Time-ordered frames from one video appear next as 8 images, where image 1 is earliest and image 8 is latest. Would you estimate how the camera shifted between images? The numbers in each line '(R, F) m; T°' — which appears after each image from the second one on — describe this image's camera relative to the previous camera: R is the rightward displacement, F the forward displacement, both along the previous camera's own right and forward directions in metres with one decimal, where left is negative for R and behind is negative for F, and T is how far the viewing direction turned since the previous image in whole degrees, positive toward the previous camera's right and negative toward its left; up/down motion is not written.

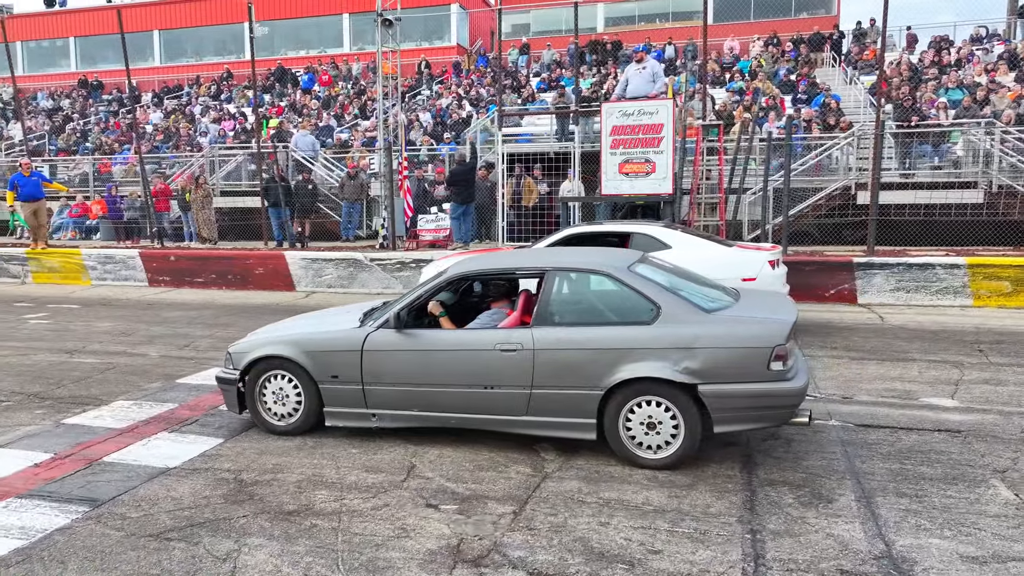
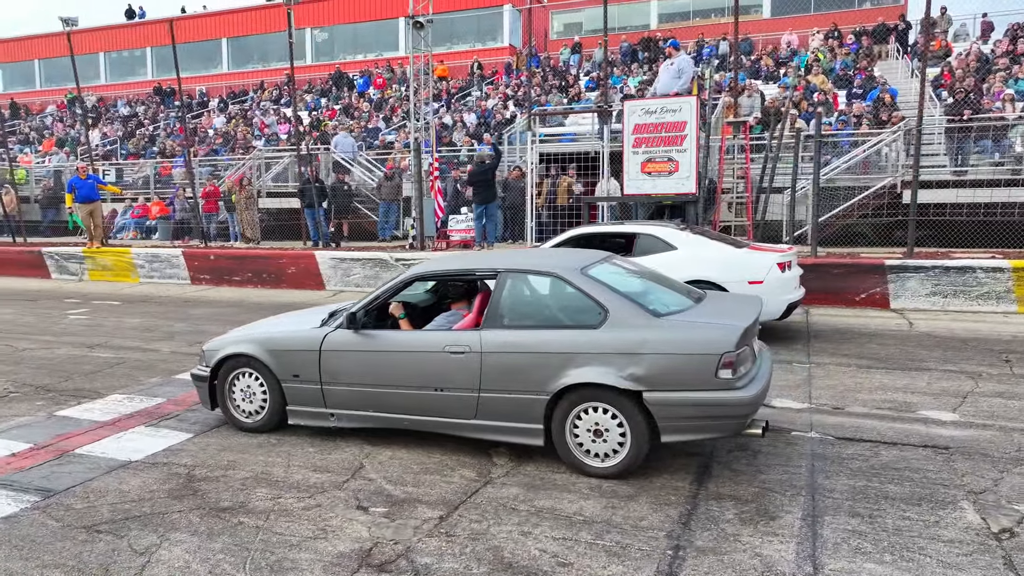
(+0.8, +0.1) m; -5°
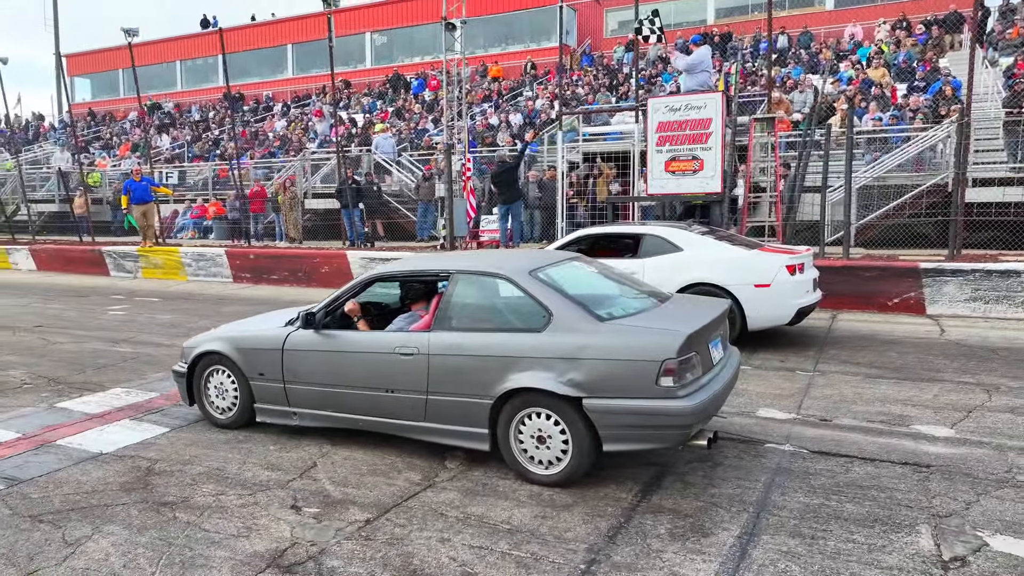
(+0.7, +0.1) m; -5°
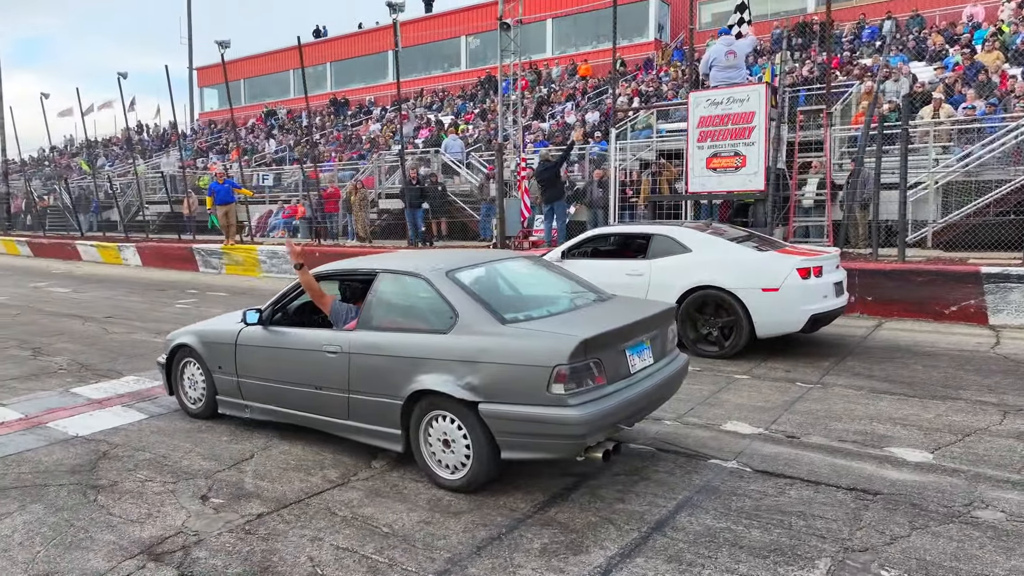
(+1.2, +0.2) m; -9°
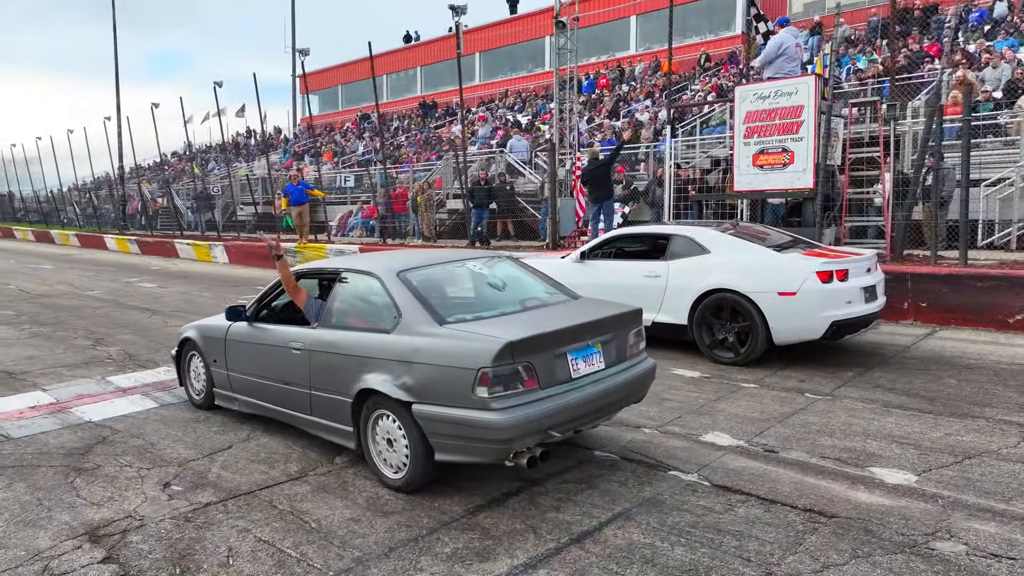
(+0.9, +0.1) m; -8°
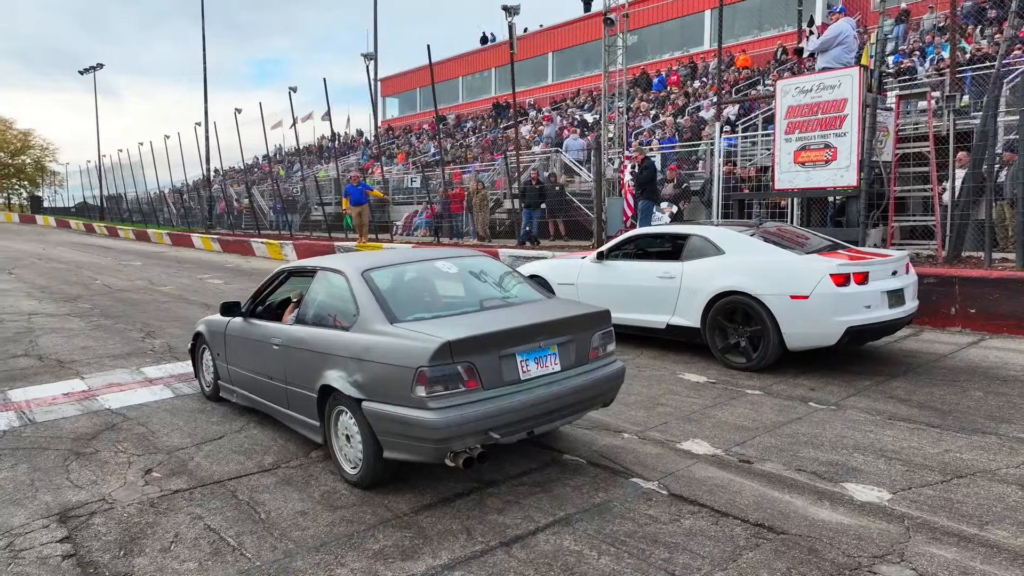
(+0.7, +0.1) m; -7°
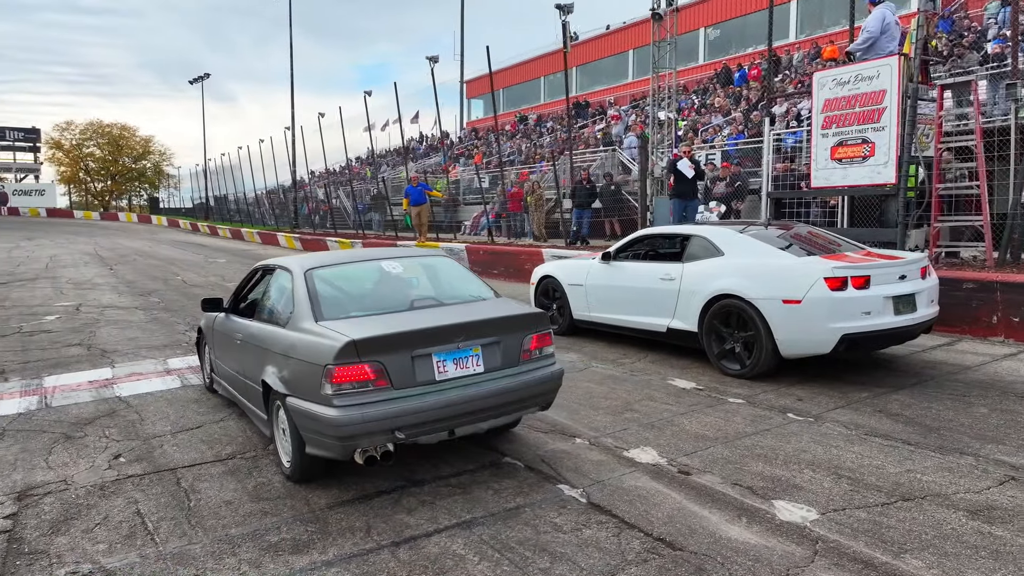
(+1.0, +0.1) m; -7°
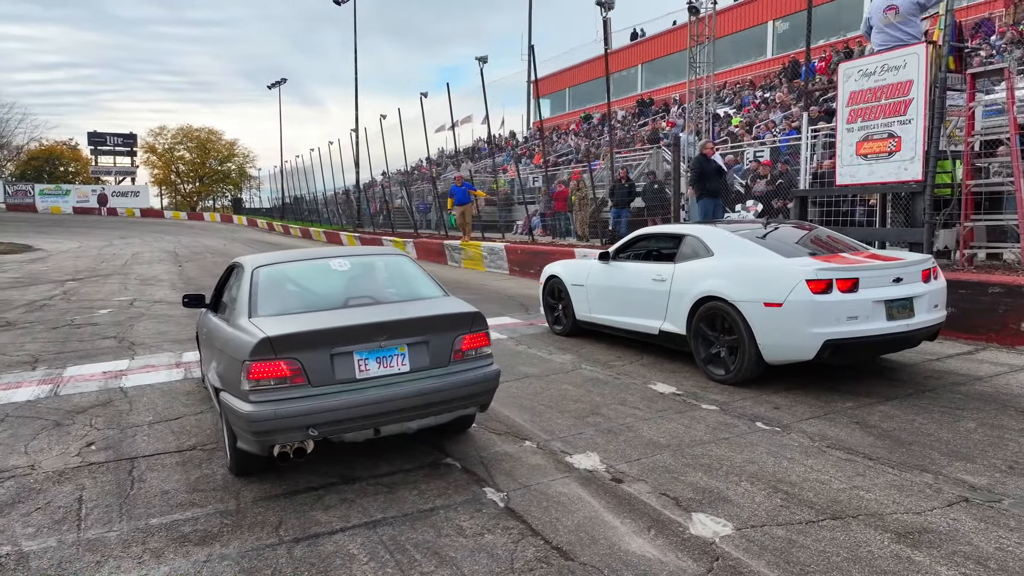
(+0.8, +0.1) m; -6°
